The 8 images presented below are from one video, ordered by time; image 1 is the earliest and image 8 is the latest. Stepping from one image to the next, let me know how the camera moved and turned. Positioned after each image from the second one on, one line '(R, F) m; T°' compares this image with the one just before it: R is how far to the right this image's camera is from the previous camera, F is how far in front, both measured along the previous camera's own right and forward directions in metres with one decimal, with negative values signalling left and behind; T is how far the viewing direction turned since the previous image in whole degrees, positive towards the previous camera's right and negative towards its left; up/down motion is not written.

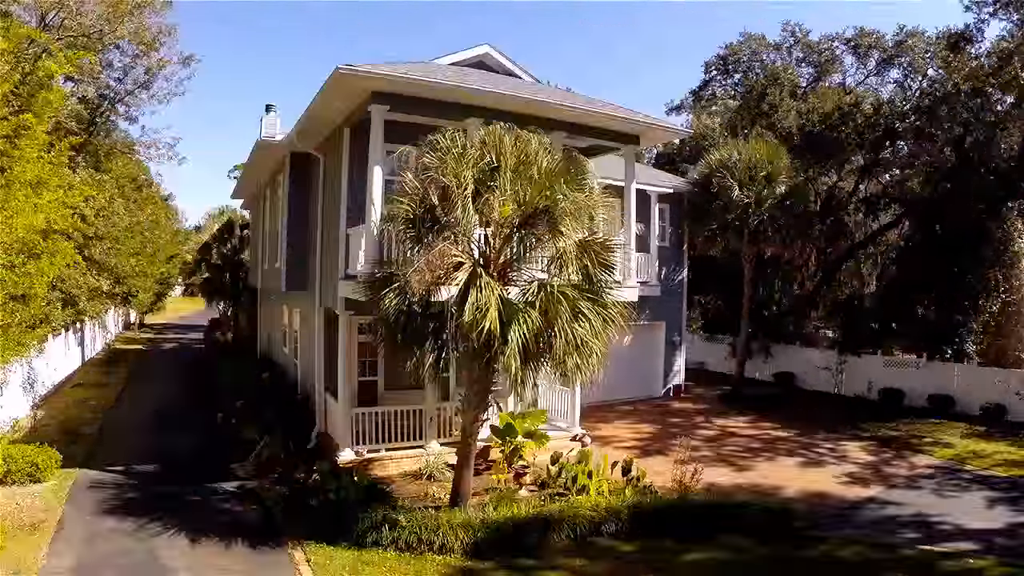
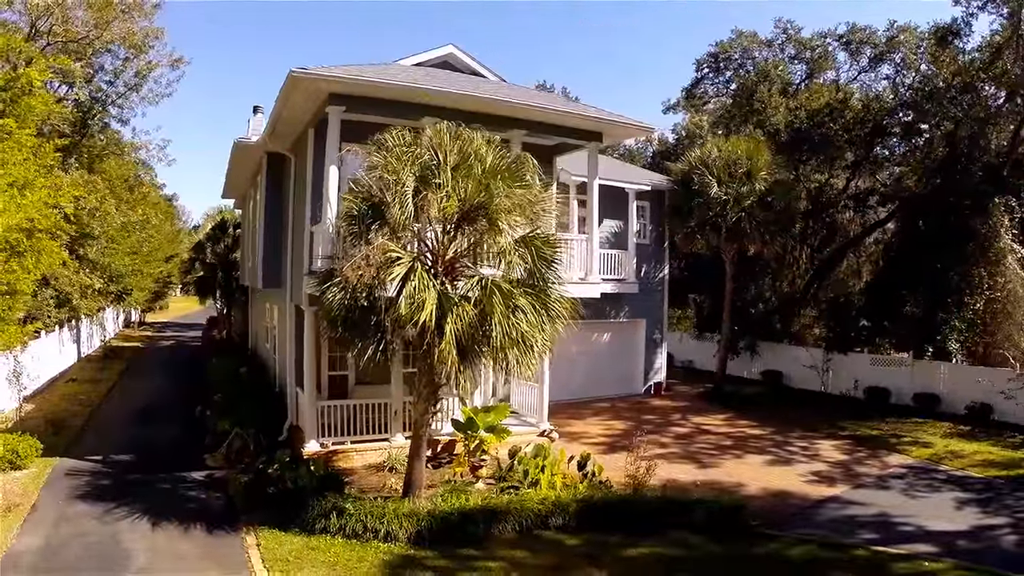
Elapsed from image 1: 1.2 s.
(+1.3, -0.2) m; -2°
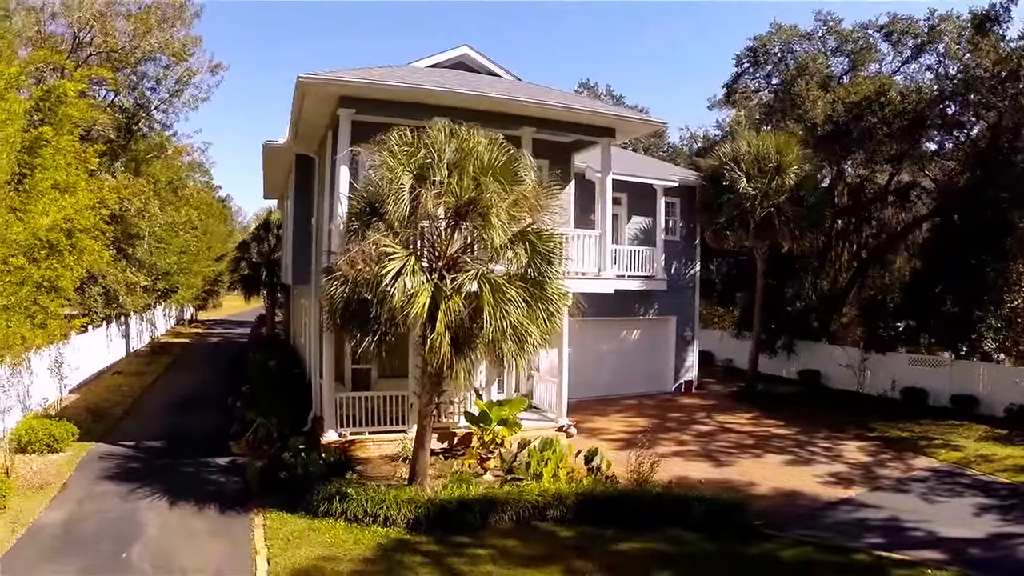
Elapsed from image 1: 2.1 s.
(+1.1, -0.2) m; -5°
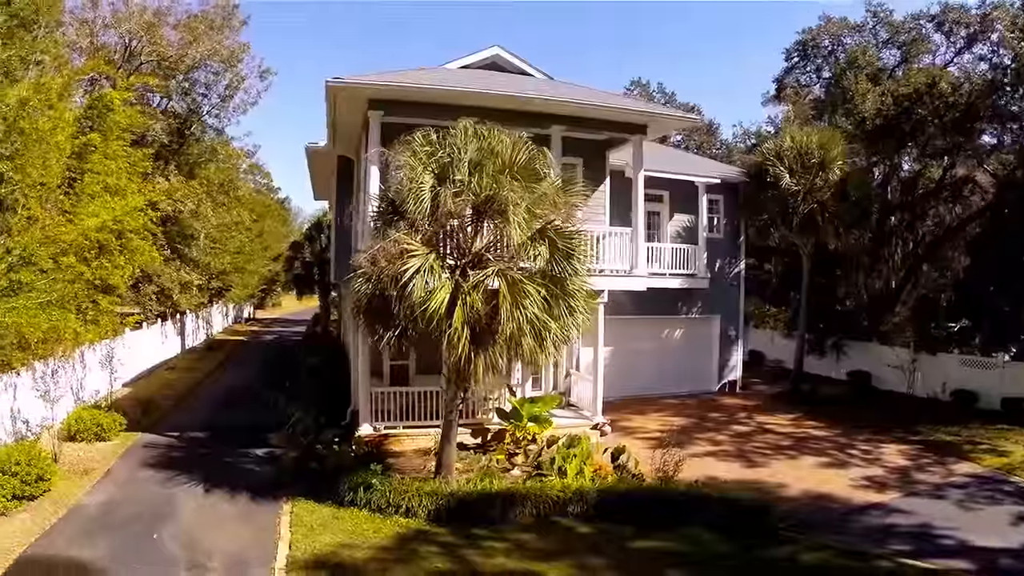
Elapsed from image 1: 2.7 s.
(+0.7, -0.1) m; -5°
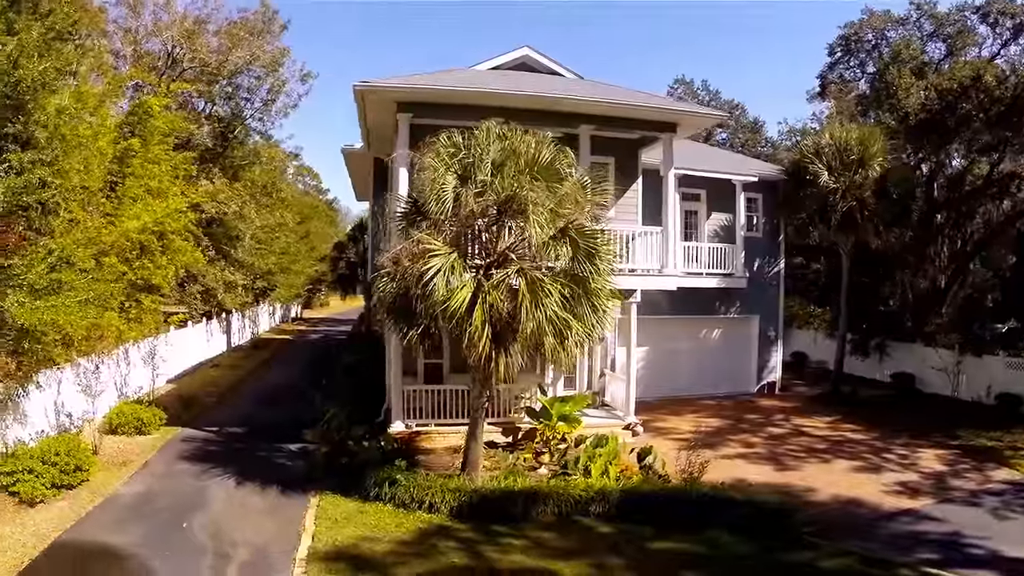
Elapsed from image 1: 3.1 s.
(+0.5, -0.1) m; -4°
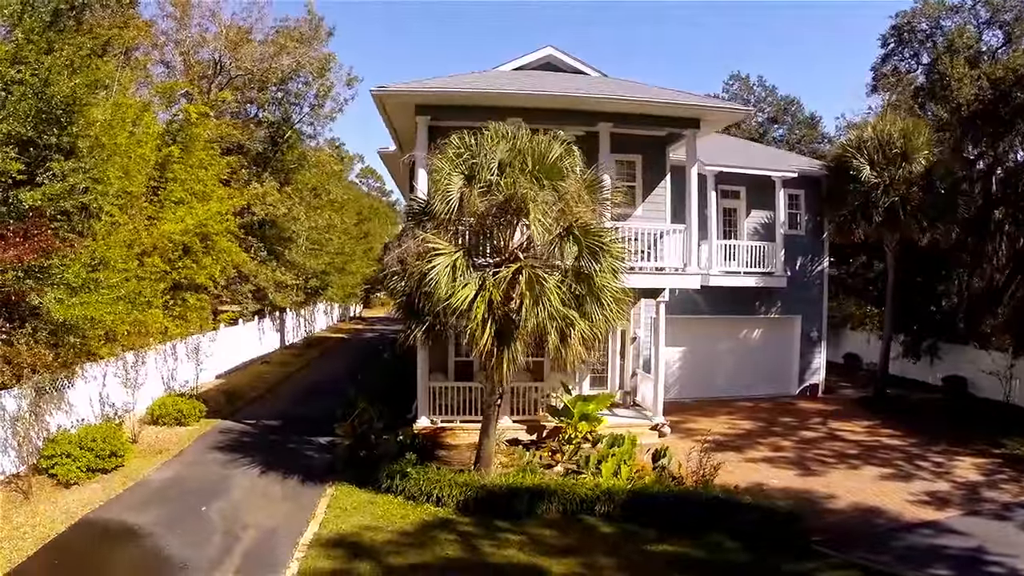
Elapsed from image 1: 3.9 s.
(+1.1, -0.1) m; -6°
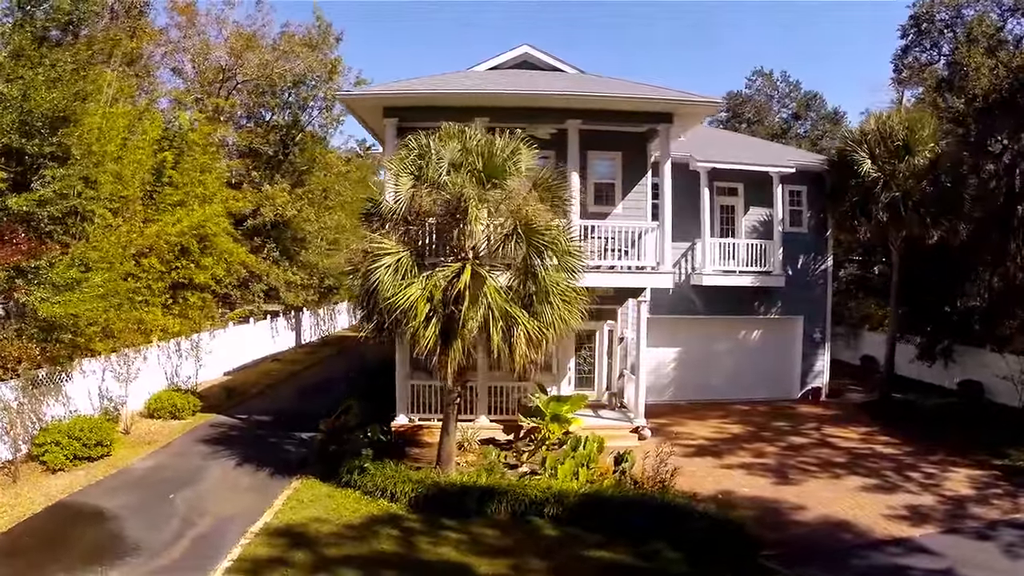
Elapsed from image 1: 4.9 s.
(+1.8, +0.1) m; -5°
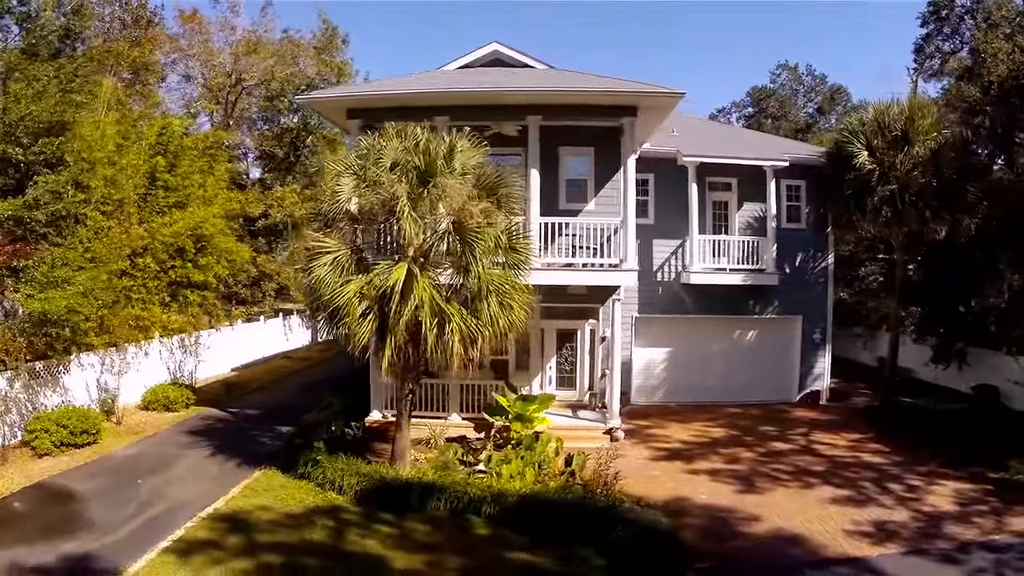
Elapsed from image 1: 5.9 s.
(+2.1, +0.2) m; -6°
